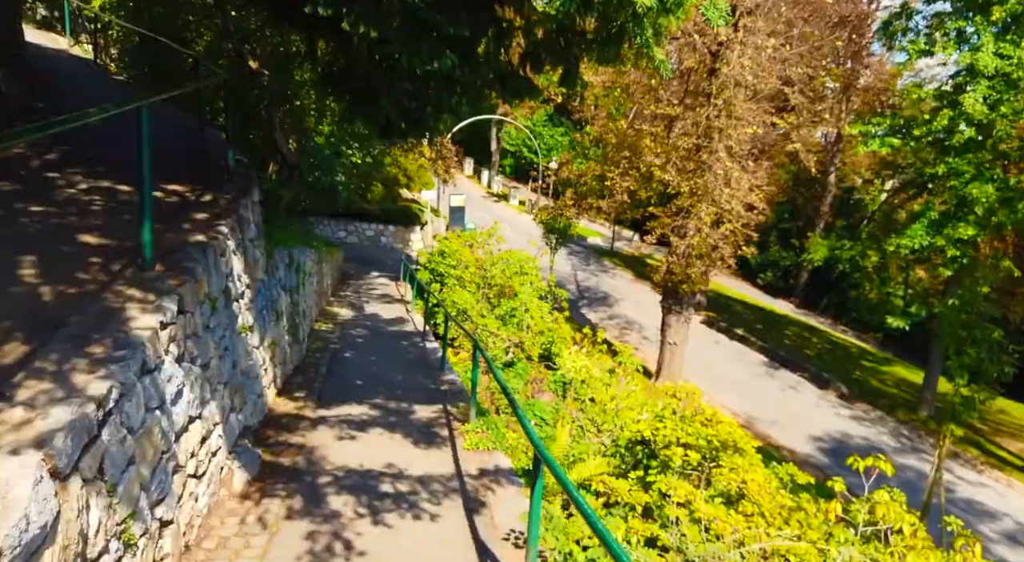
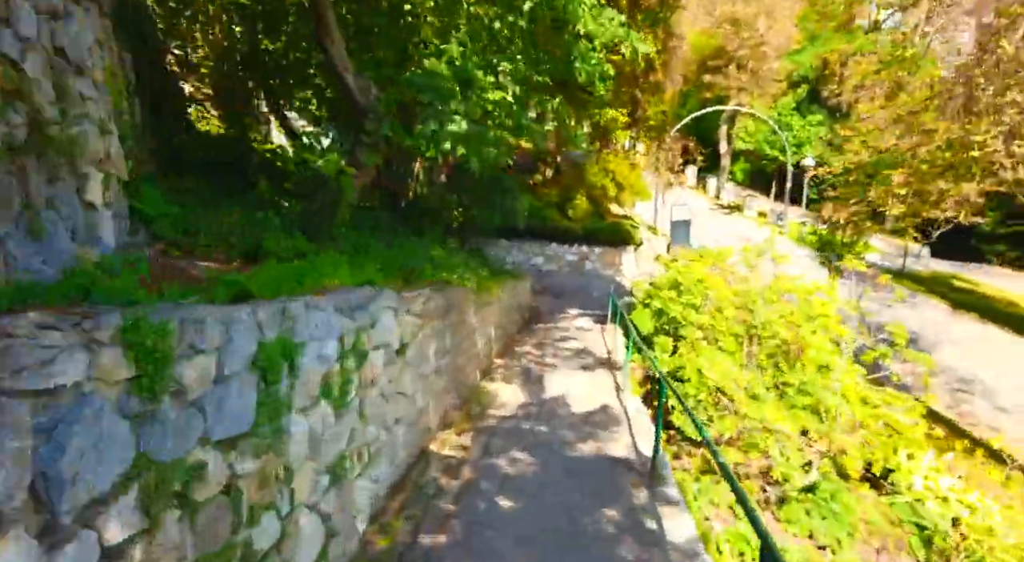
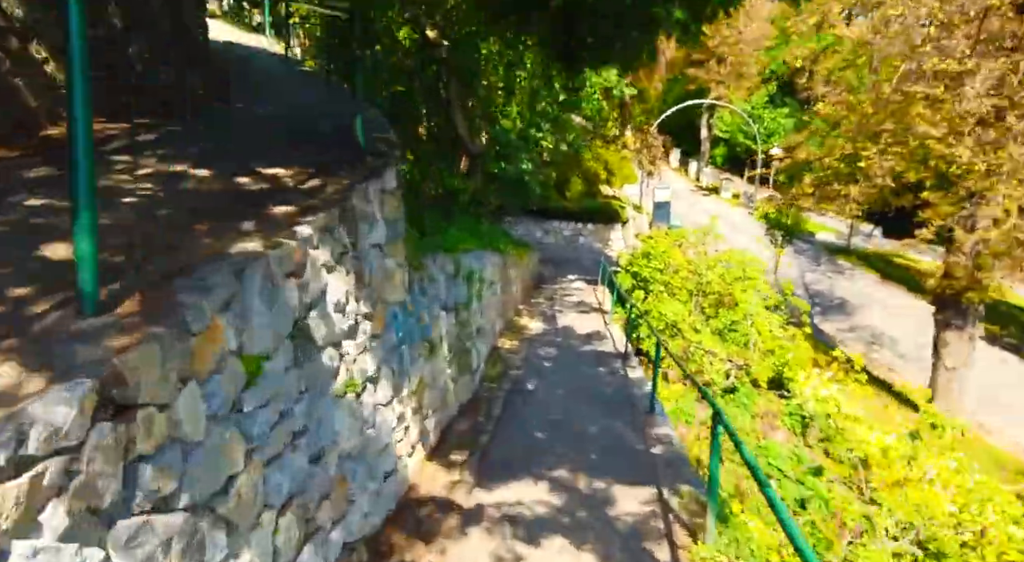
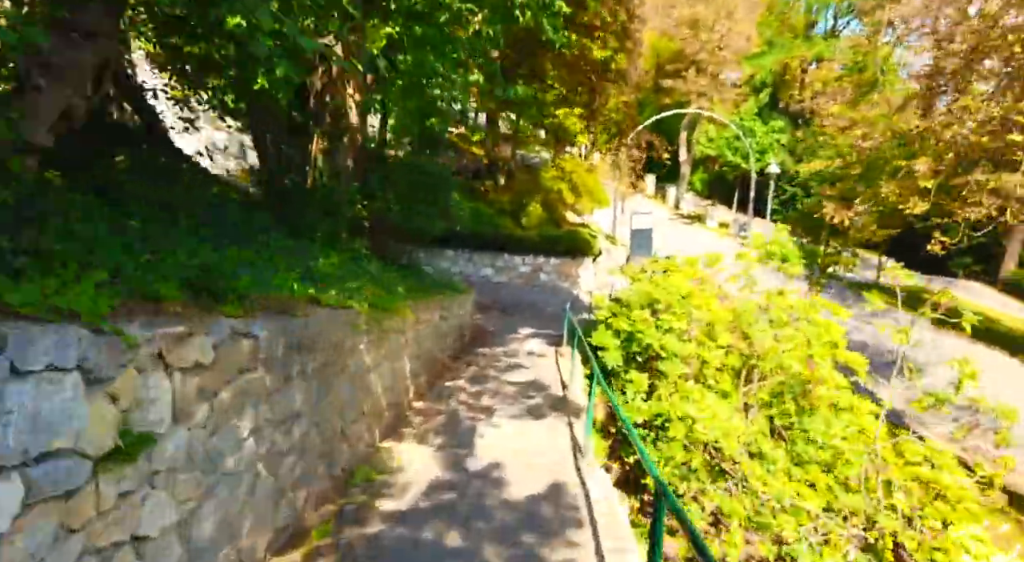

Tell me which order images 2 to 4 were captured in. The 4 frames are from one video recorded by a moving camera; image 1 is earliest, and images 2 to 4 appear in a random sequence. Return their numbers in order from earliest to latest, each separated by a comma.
3, 2, 4
